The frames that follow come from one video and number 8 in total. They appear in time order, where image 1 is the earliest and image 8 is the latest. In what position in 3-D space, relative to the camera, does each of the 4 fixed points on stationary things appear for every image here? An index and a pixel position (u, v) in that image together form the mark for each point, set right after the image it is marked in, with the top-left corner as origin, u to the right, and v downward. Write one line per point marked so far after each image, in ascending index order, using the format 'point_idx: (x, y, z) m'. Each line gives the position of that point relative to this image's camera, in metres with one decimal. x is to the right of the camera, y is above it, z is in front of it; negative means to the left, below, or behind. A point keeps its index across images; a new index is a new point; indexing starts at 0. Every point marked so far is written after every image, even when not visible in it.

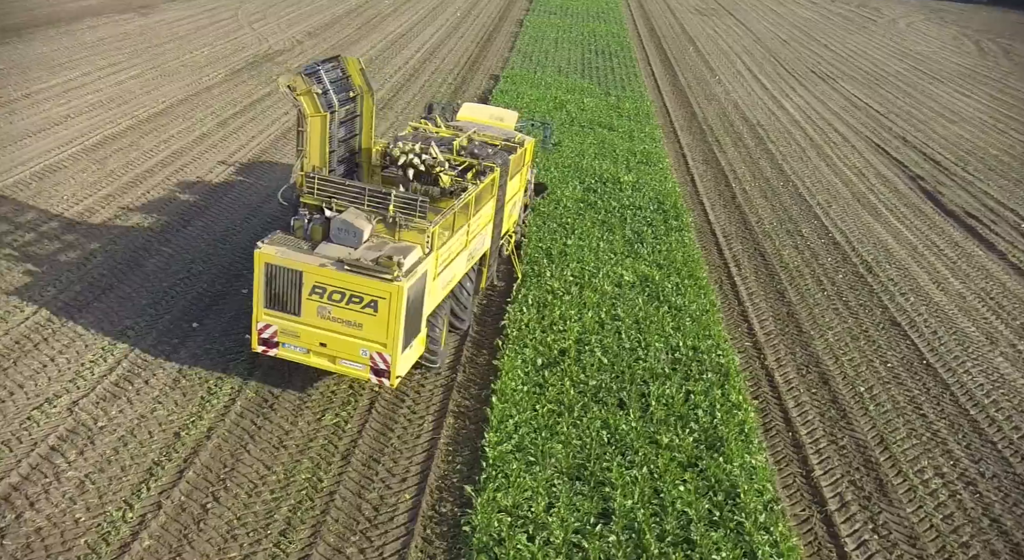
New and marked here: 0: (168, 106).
0: (-7.2, +3.6, +16.9) m
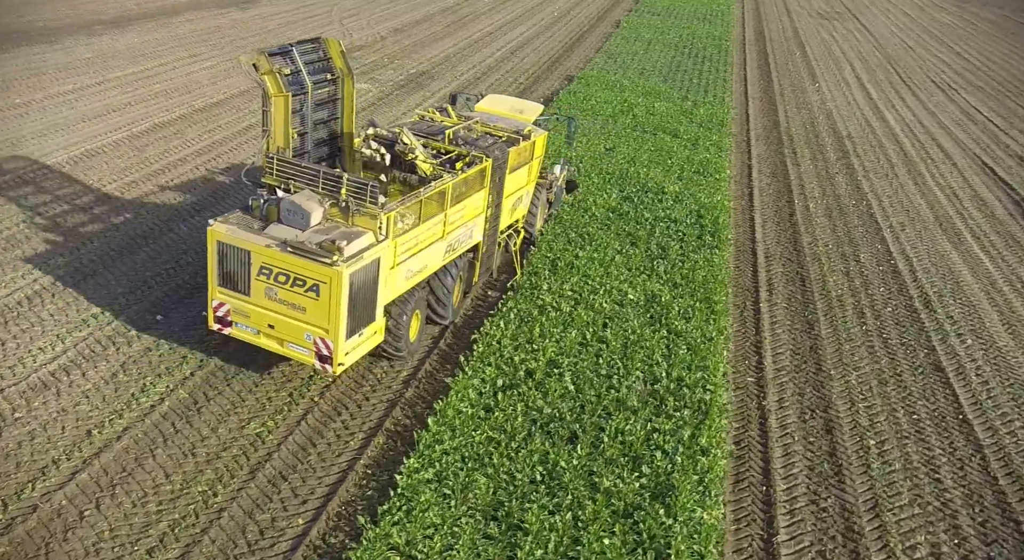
0: (-6.0, +3.9, +17.2) m
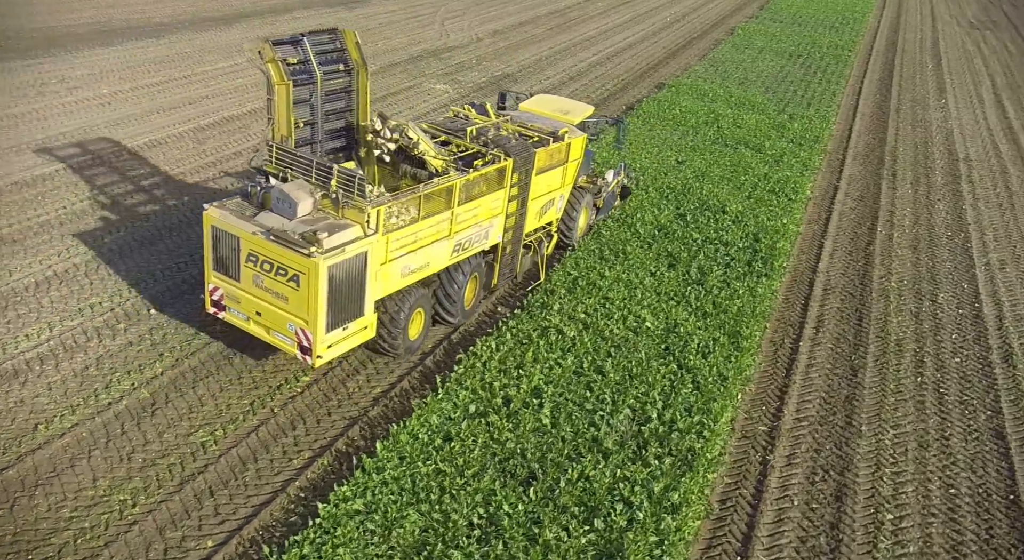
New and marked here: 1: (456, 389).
0: (-4.5, +4.0, +17.5) m
1: (-0.5, -1.0, +7.4) m
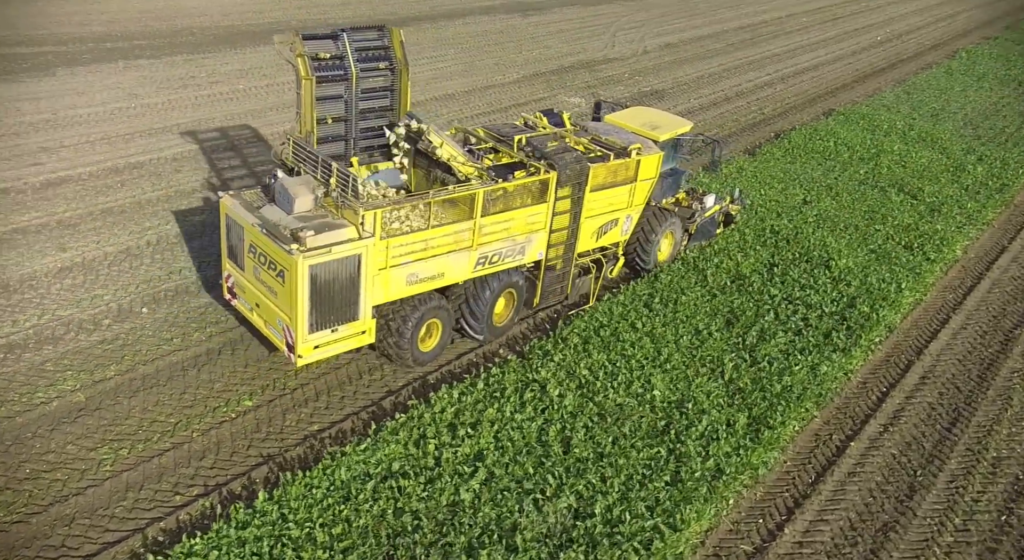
0: (-1.8, +3.8, +17.3) m
1: (-1.0, -1.3, +6.6) m
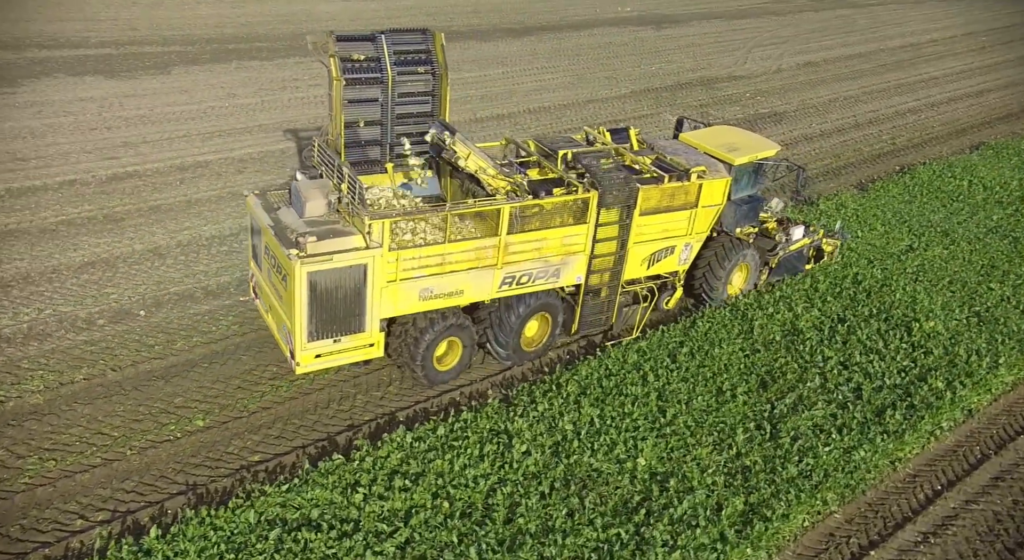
0: (+0.1, +3.5, +16.8) m
1: (-1.5, -1.5, +6.1) m
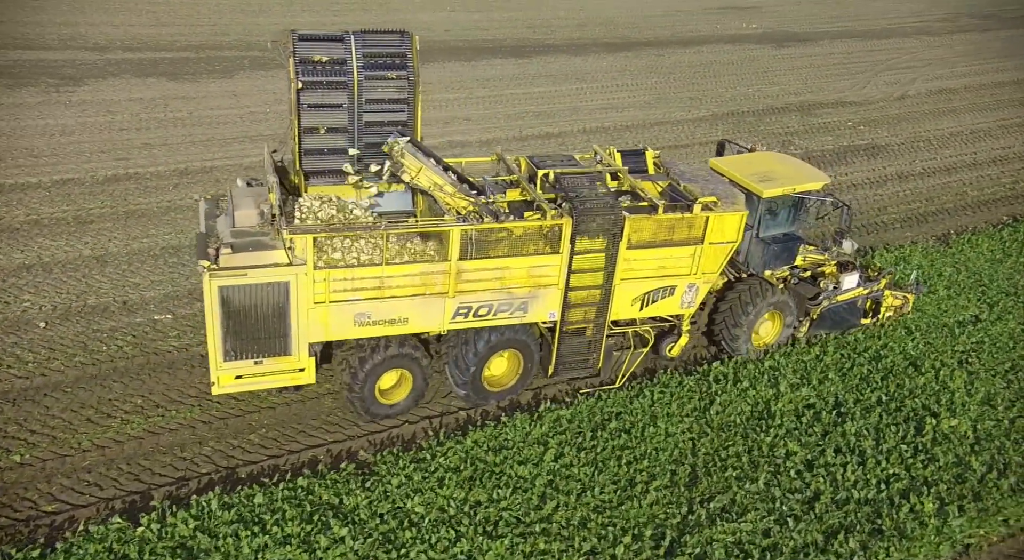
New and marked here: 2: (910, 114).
0: (+1.1, +2.9, +15.6) m
1: (-2.8, -1.8, +5.3) m
2: (+9.6, +4.0, +19.6) m
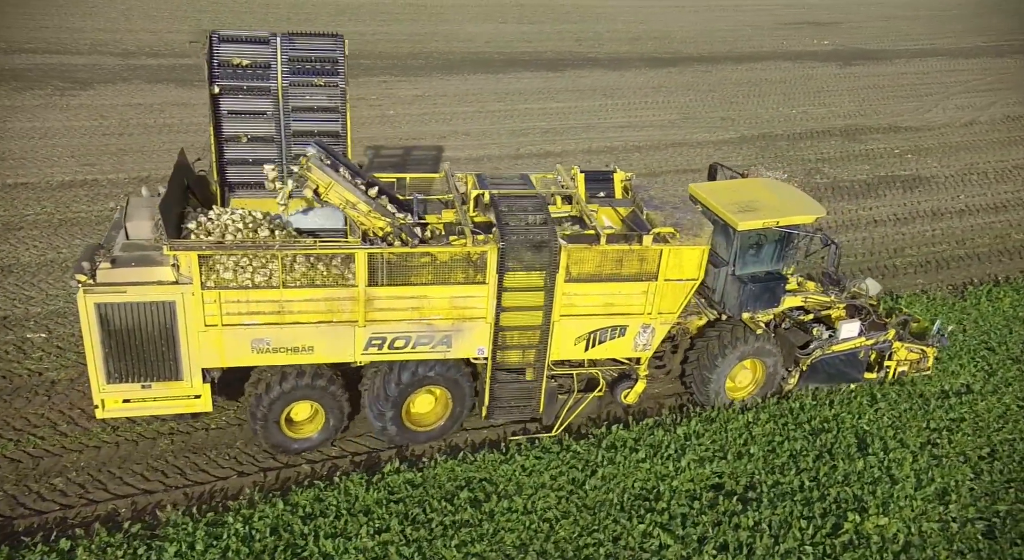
0: (+1.1, +2.4, +14.6) m
1: (-4.2, -1.9, +4.7) m
2: (+10.0, +3.0, +17.7) m
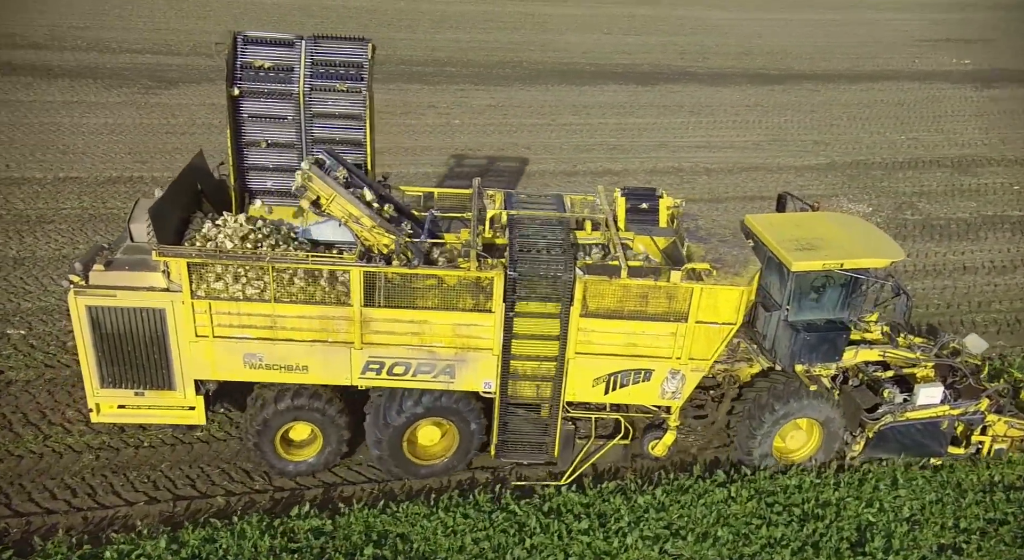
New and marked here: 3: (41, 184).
0: (+2.1, +1.9, +13.7) m
1: (-4.8, -1.8, +4.7) m
2: (+11.5, +1.9, +15.4) m
3: (-6.3, +1.3, +11.3) m
